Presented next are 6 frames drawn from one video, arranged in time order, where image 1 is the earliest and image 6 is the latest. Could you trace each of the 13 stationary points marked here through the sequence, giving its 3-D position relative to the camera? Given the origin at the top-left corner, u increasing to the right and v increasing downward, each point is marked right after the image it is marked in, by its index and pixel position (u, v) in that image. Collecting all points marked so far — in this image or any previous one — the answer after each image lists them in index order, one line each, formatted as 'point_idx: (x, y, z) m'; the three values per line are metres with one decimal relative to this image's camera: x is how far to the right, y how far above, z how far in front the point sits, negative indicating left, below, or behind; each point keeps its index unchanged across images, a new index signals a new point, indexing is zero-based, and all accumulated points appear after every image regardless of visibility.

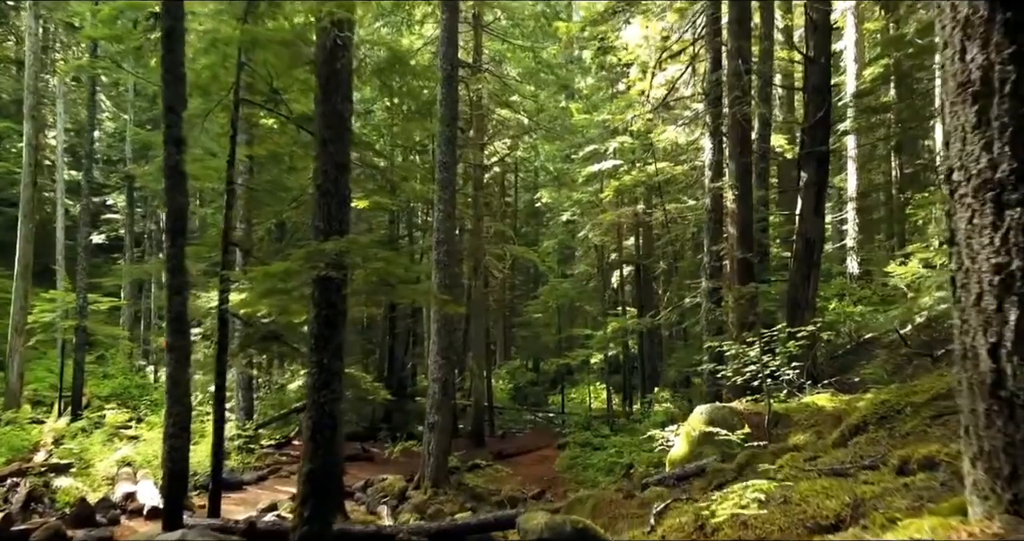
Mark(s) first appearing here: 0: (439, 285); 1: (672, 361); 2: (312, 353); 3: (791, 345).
0: (-1.5, -0.3, +14.9) m
1: (+4.2, -2.4, +19.0) m
2: (-1.9, -0.8, +7.0) m
3: (+3.4, -0.9, +8.9) m
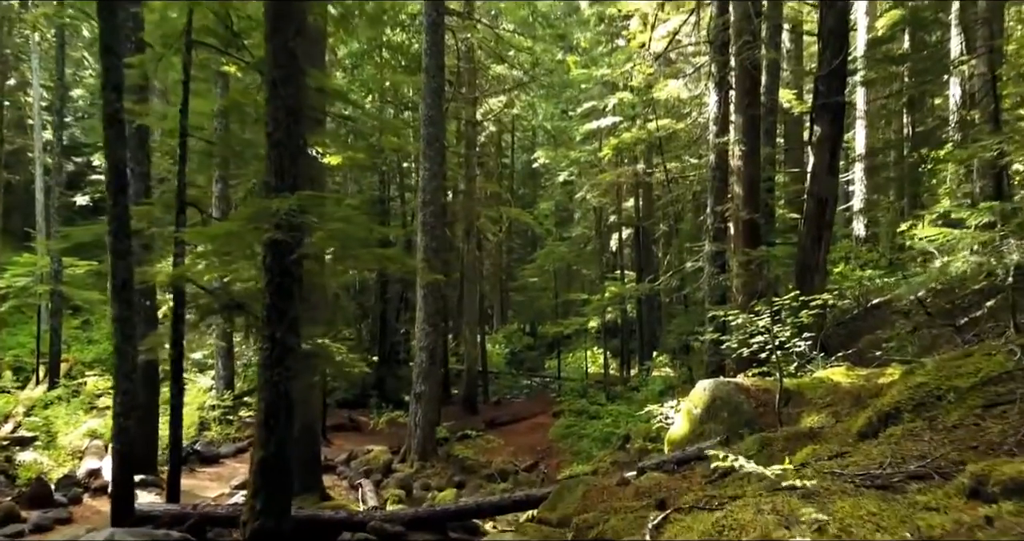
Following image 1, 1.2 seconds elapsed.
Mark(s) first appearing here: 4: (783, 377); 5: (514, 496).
0: (-1.7, +0.4, +14.1) m
1: (+4.0, -1.4, +18.2) m
2: (-2.1, -0.5, +6.1) m
3: (+3.2, -0.5, +8.1) m
4: (+3.0, -1.2, +8.0) m
5: (0.0, -2.5, +7.9) m
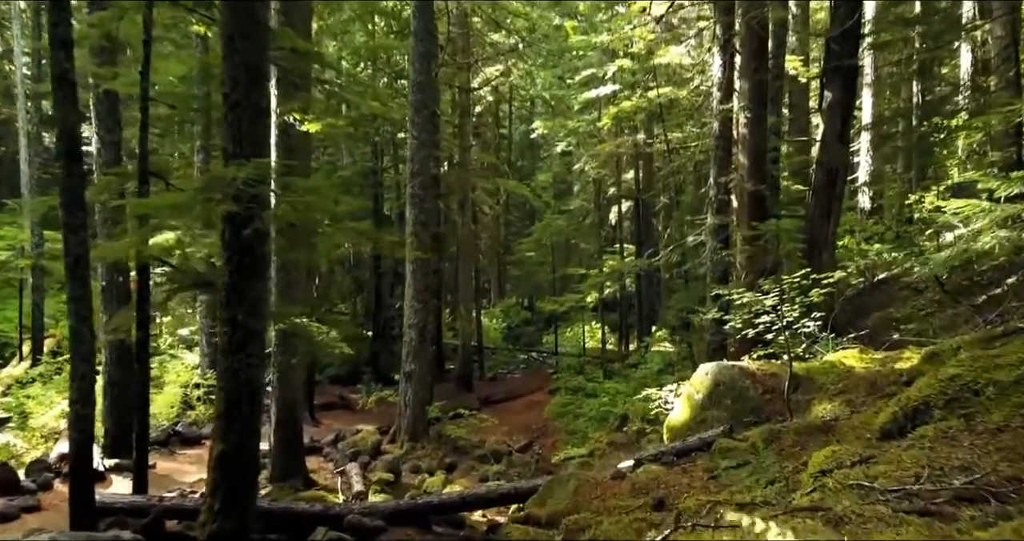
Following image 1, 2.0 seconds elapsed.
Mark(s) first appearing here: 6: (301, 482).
0: (-1.8, +0.9, +13.5) m
1: (+3.9, -0.8, +17.7) m
2: (-2.2, -0.3, +5.6) m
3: (+3.1, -0.2, +7.5) m
4: (+2.9, -0.9, +7.5) m
5: (-0.1, -2.2, +7.4) m
6: (-3.0, -3.0, +10.3) m
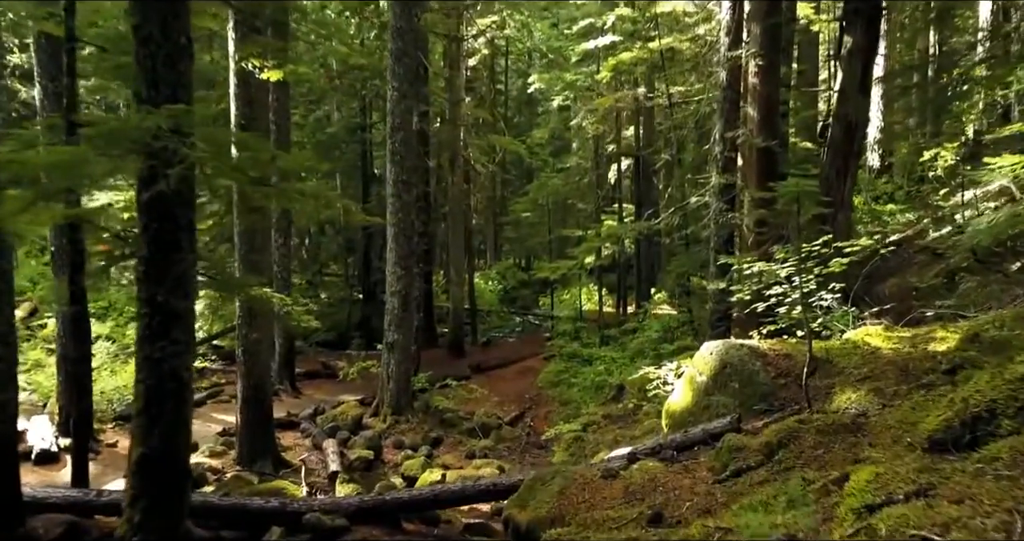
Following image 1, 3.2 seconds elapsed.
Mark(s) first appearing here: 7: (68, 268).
0: (-2.0, +1.5, +12.5) m
1: (+3.7, +0.1, +16.8) m
2: (-2.4, -0.1, +4.7) m
3: (+2.9, +0.1, +6.7) m
4: (+2.7, -0.6, +6.6) m
5: (-0.3, -1.9, +6.6) m
6: (-3.2, -2.5, +9.5) m
7: (-4.3, 0.0, +7.0) m
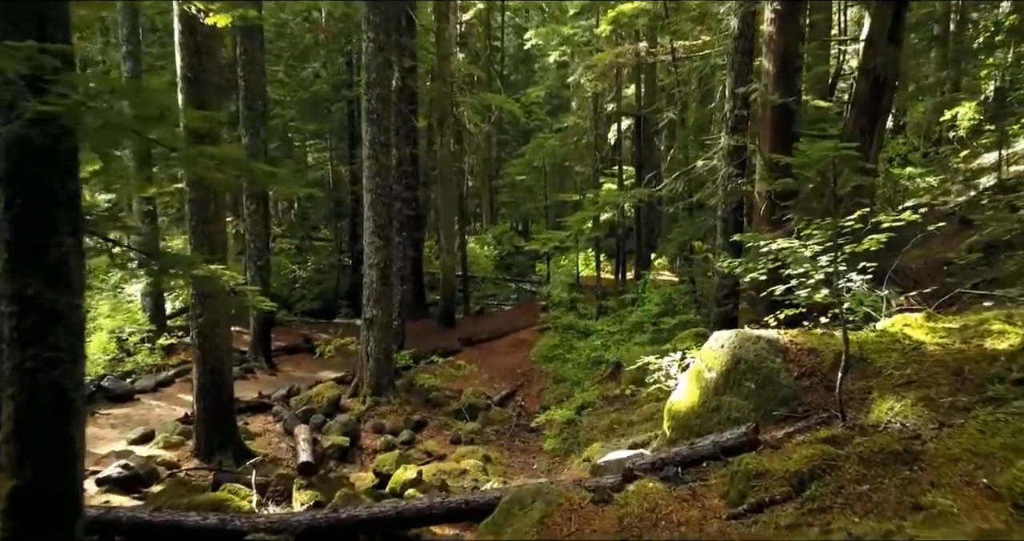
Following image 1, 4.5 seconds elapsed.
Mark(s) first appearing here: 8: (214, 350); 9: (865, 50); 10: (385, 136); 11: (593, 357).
0: (-2.2, +2.0, +11.4) m
1: (+3.5, +0.8, +15.8) m
2: (-2.6, 0.0, +3.7) m
3: (+2.8, +0.2, +5.7) m
4: (+2.5, -0.5, +5.7) m
5: (-0.5, -1.7, +5.7) m
6: (-3.3, -2.2, +8.7) m
7: (-4.5, +0.2, +6.0) m
8: (-3.4, -0.9, +8.4) m
9: (+4.3, +2.7, +8.8) m
10: (-2.0, +2.1, +11.4) m
11: (+1.5, -1.6, +13.5) m
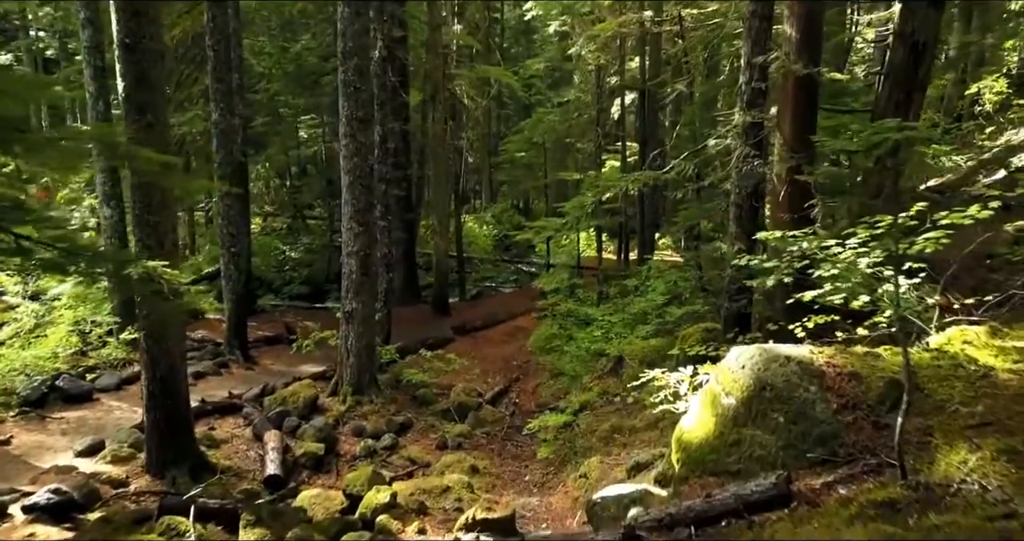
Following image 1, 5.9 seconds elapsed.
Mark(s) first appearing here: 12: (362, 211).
0: (-2.3, +2.2, +10.4) m
1: (+3.4, +1.1, +14.8) m
2: (-2.7, -0.1, +2.7) m
3: (+2.6, +0.2, +4.7) m
4: (+2.4, -0.5, +4.7) m
5: (-0.6, -1.8, +4.8) m
6: (-3.5, -2.1, +7.8) m
7: (-4.6, +0.2, +5.0) m
8: (-3.6, -0.8, +7.4) m
9: (+4.2, +2.8, +7.8) m
10: (-2.1, +2.3, +10.3) m
11: (+1.4, -1.4, +12.6) m
12: (-2.1, +0.9, +10.5) m
